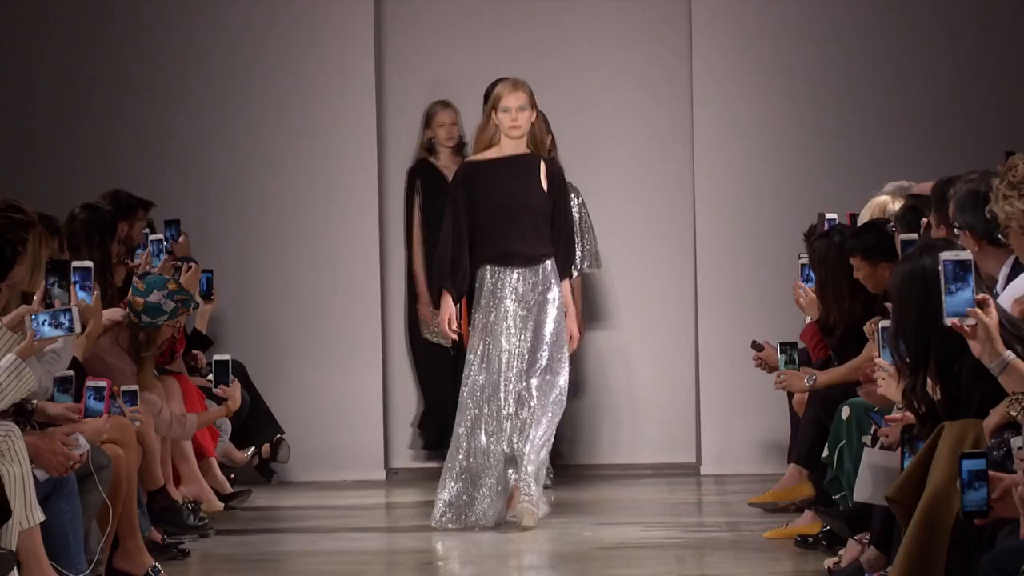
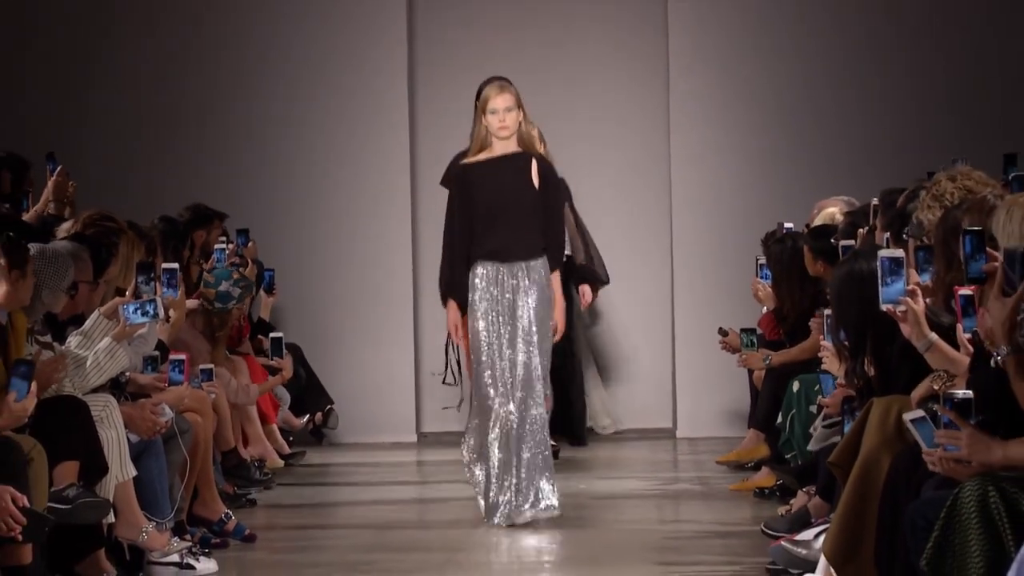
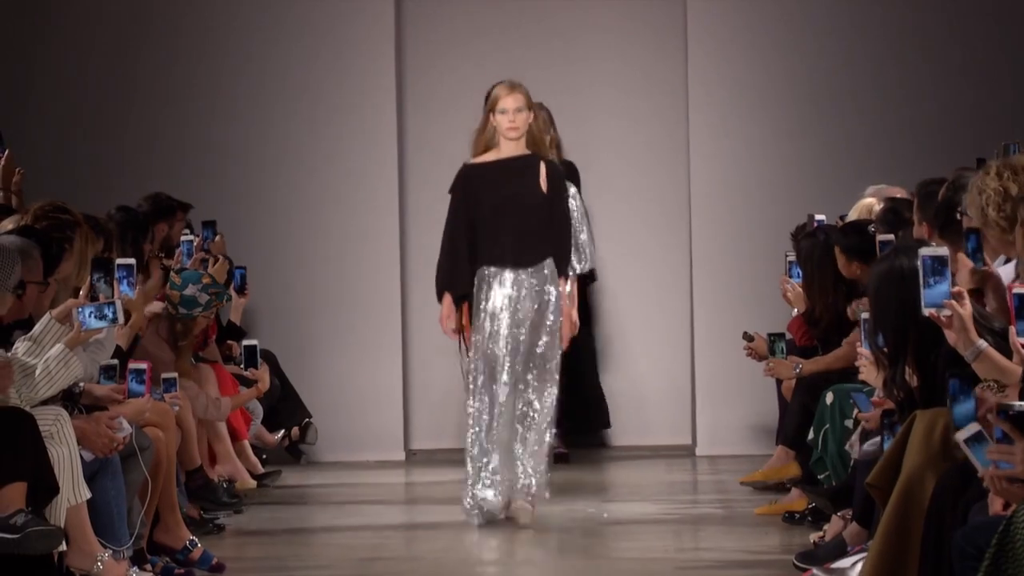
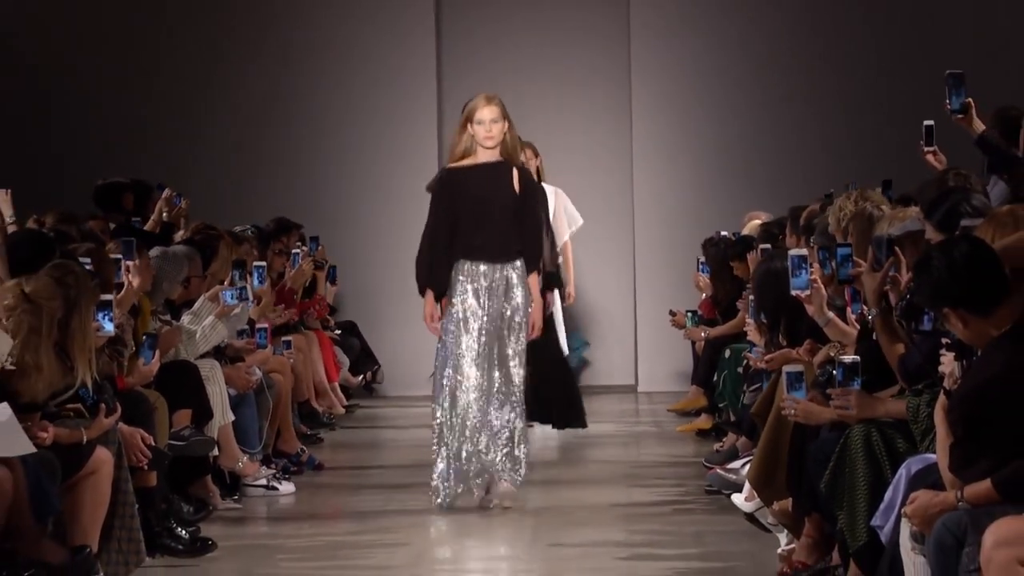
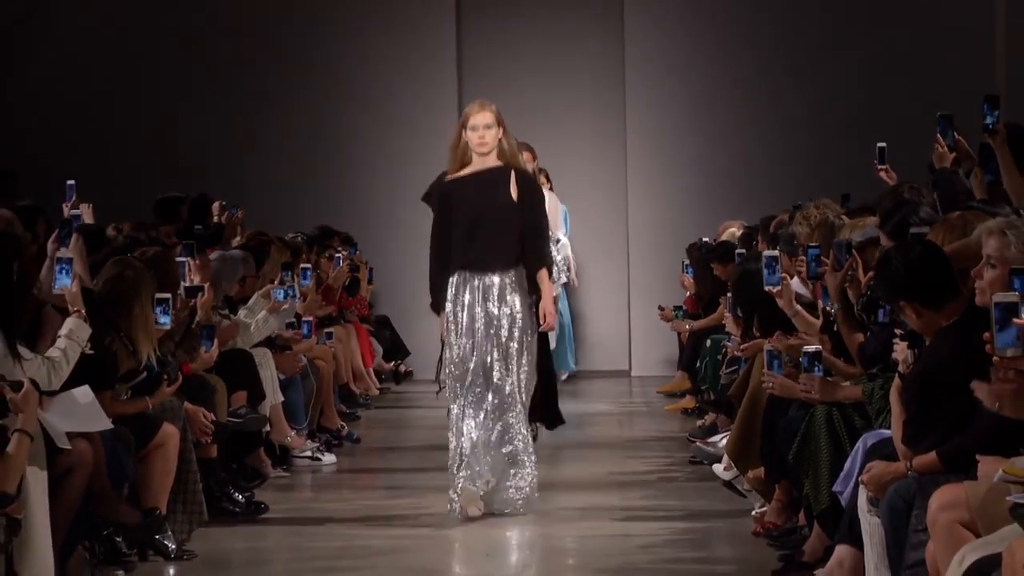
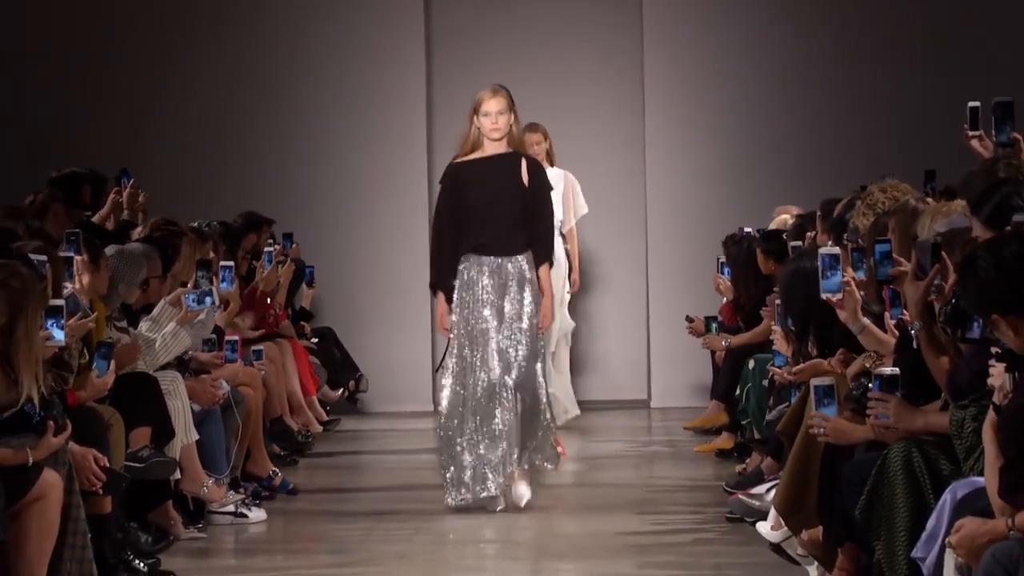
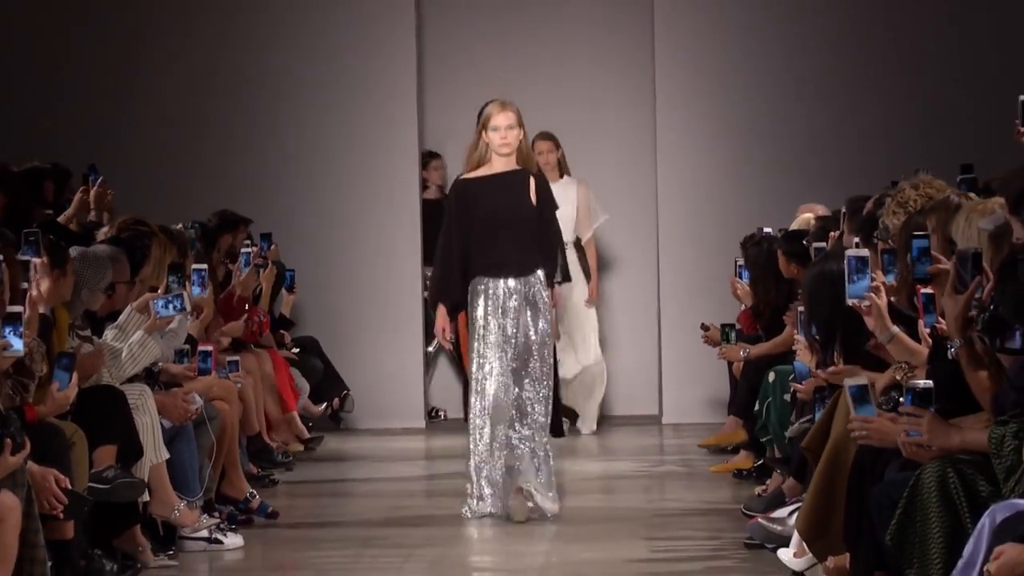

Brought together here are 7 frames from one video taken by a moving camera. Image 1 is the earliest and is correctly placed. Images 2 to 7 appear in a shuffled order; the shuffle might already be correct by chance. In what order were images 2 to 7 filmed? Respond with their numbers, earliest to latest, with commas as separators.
3, 2, 7, 6, 4, 5
